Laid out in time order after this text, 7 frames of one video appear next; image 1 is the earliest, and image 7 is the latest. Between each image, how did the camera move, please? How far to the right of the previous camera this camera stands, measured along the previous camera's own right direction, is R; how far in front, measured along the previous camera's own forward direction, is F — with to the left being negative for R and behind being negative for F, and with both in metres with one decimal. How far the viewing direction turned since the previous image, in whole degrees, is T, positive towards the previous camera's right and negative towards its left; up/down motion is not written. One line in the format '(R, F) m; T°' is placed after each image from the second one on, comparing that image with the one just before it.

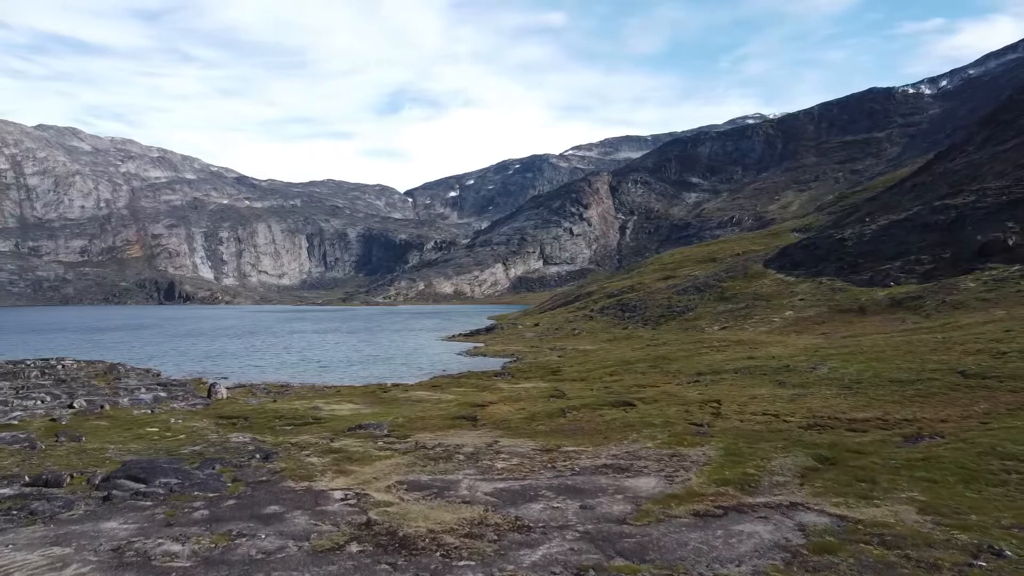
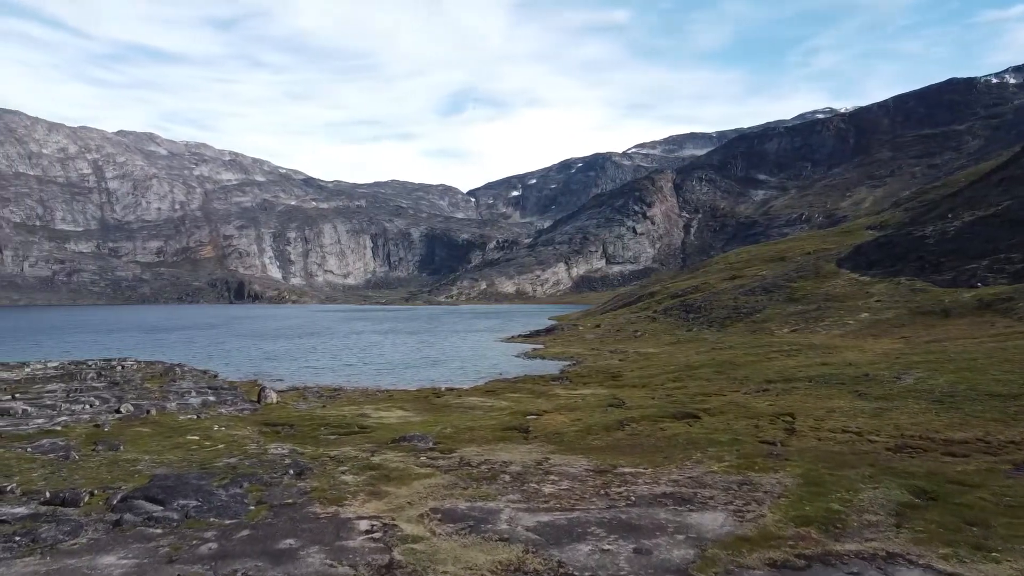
(+0.5, +3.4) m; -4°
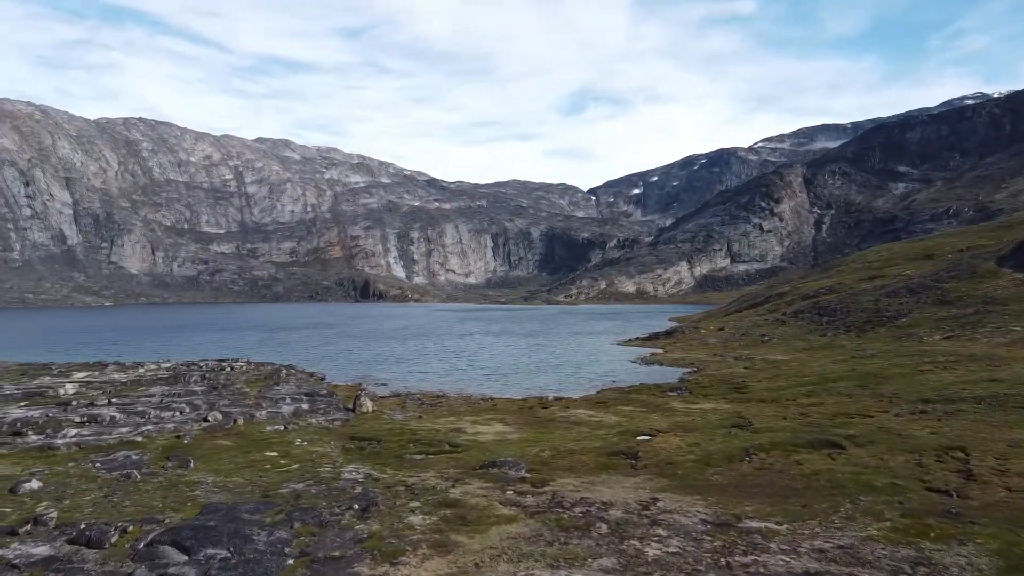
(+0.8, +6.3) m; -9°
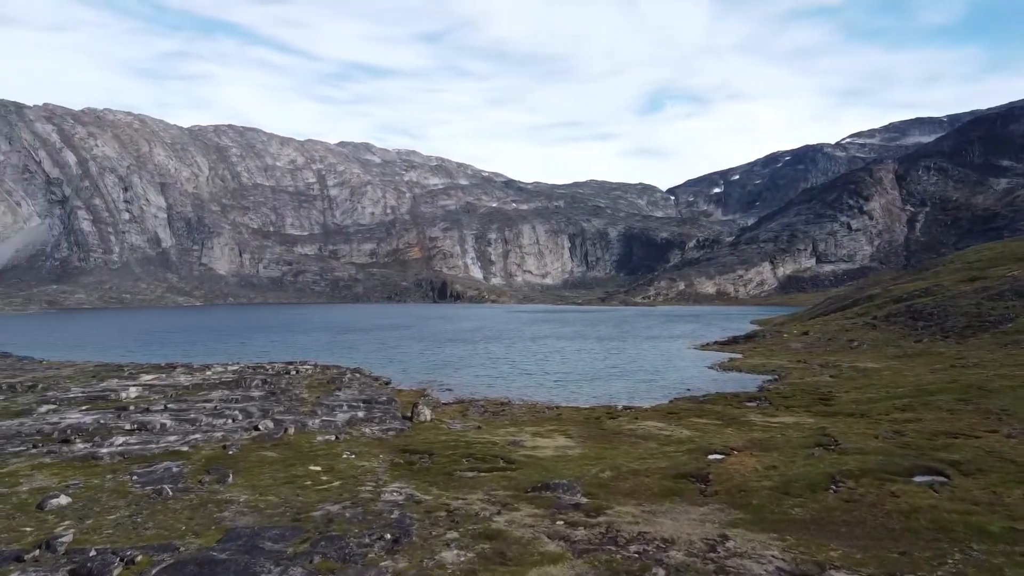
(+1.1, +3.6) m; -6°
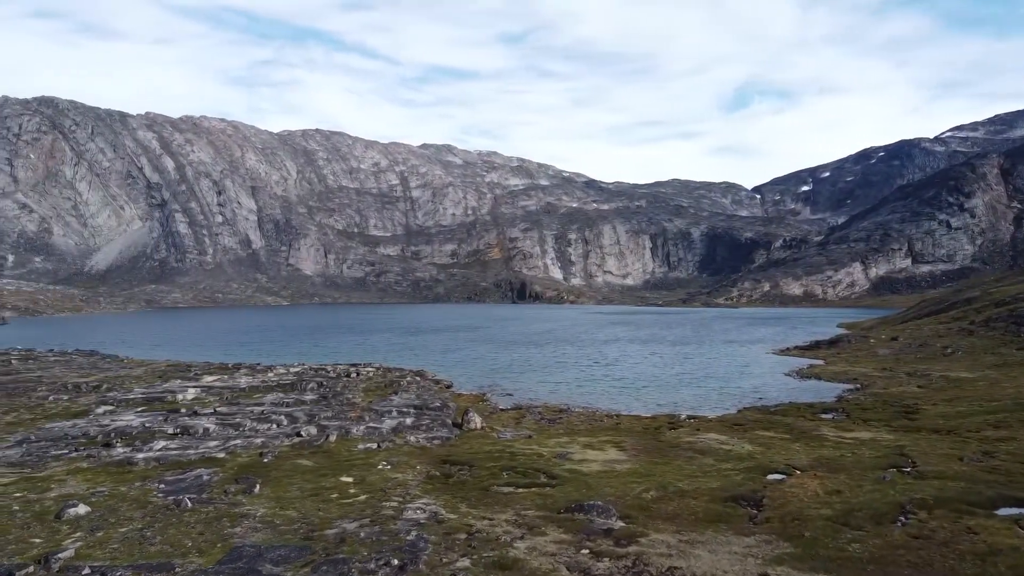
(+2.2, +2.5) m; -6°
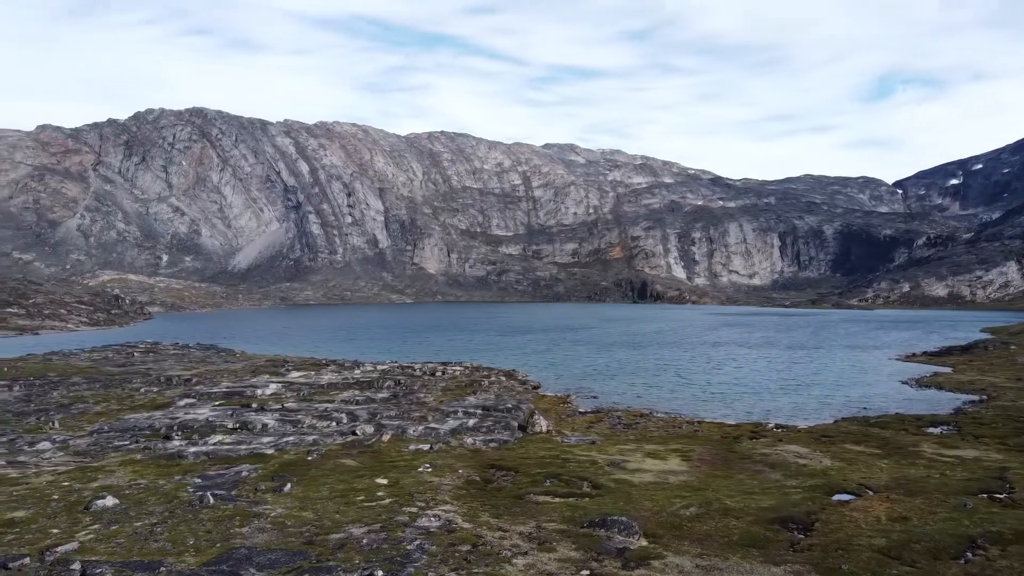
(+4.4, +2.1) m; -9°
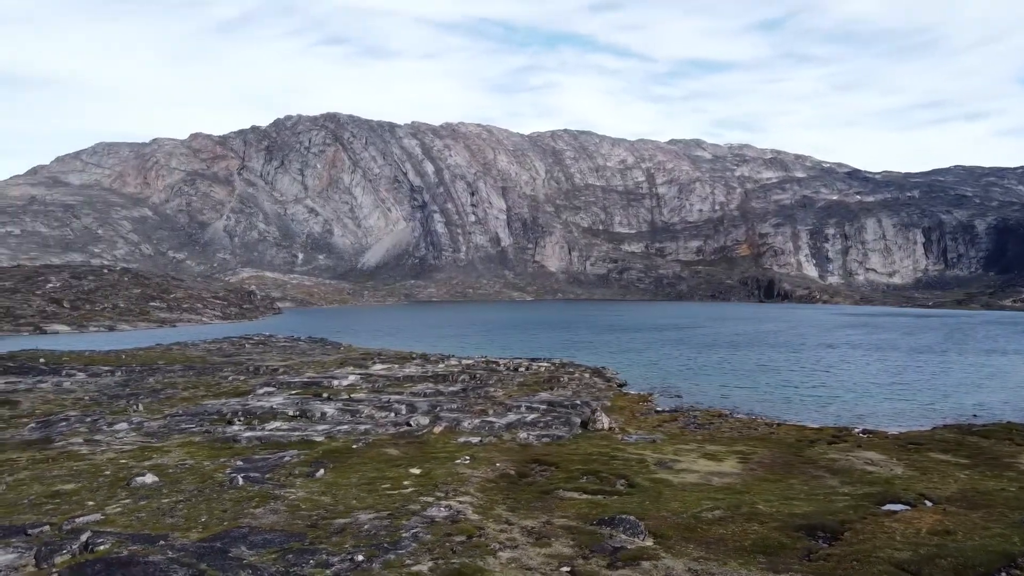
(+4.9, +0.7) m; -9°
